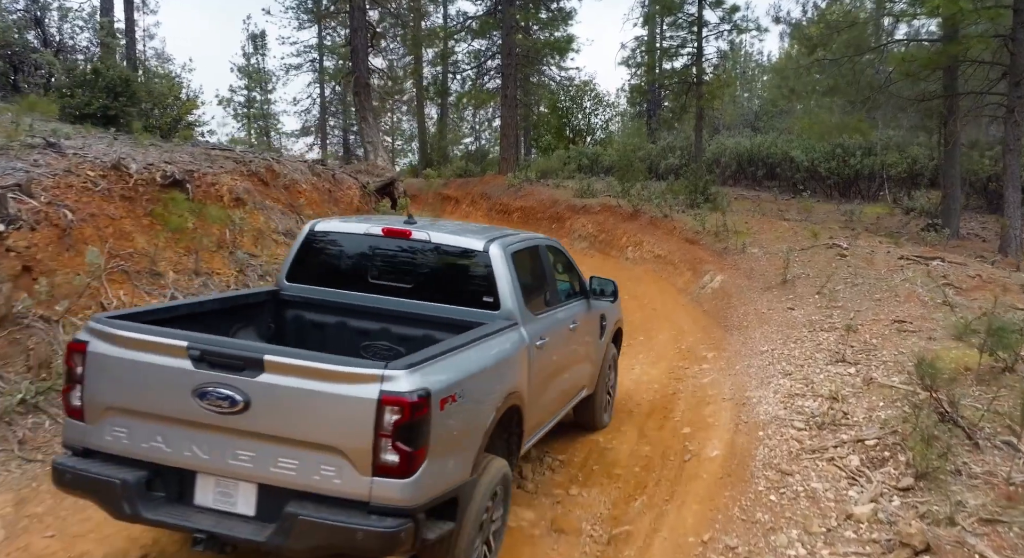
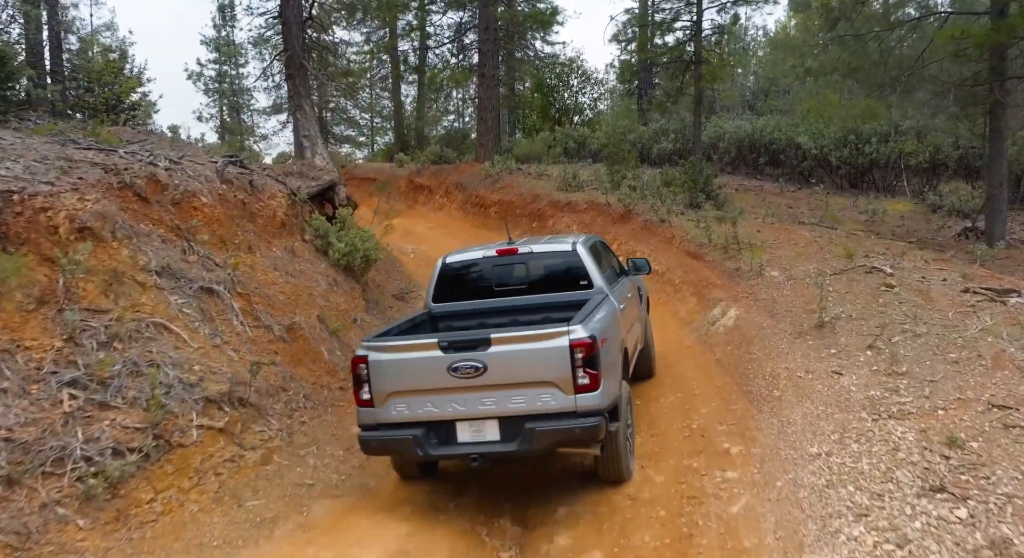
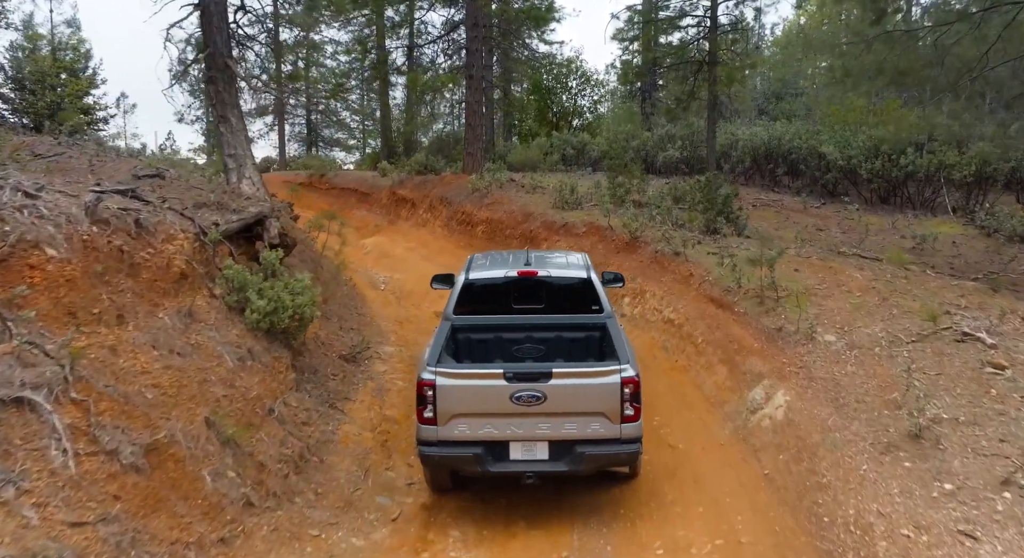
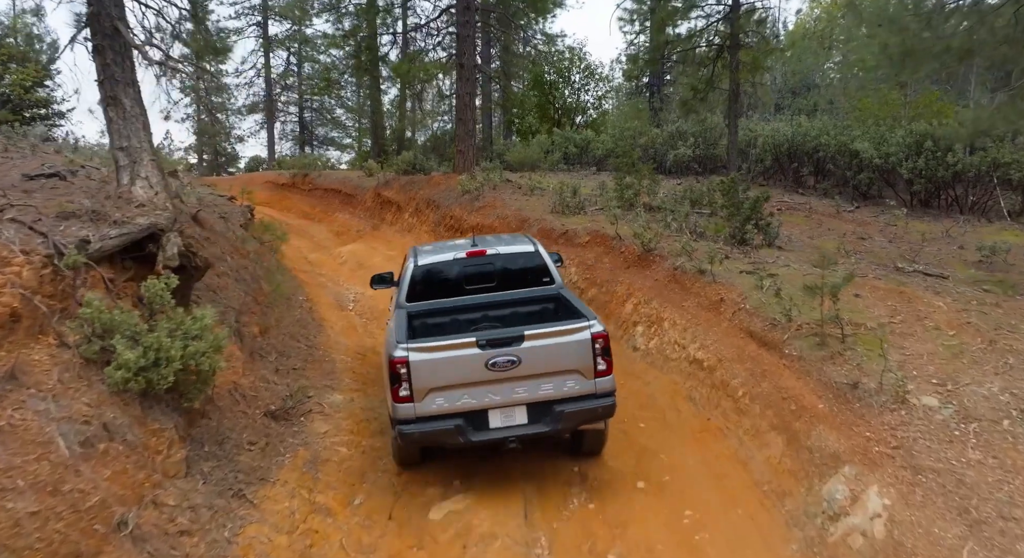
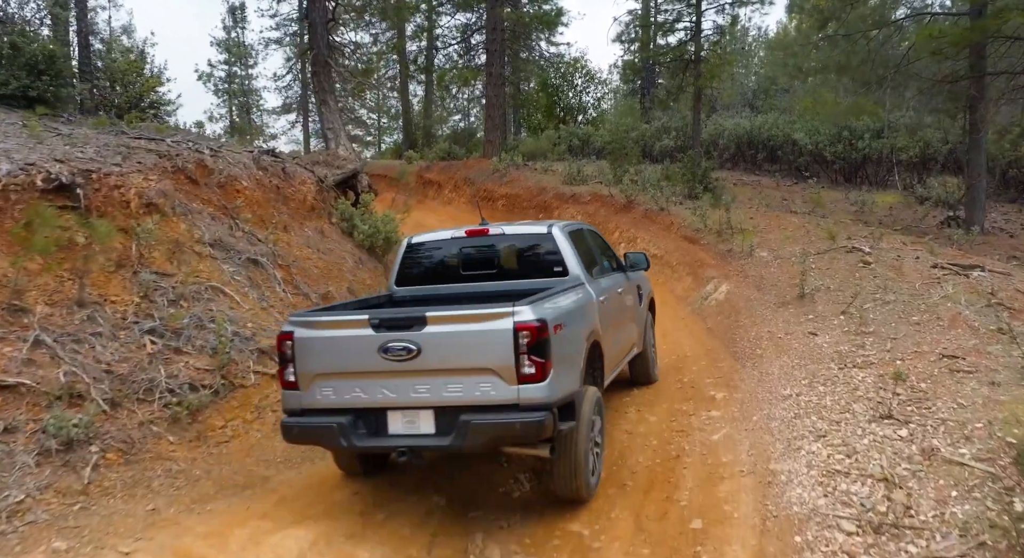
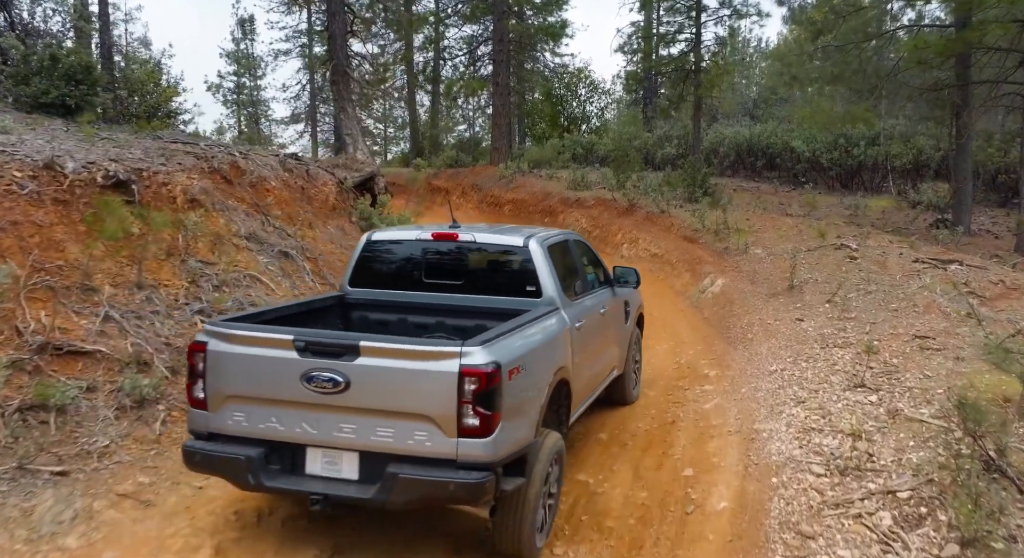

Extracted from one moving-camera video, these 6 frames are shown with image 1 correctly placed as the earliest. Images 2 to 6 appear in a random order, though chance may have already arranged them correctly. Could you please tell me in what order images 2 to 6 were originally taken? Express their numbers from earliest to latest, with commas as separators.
6, 5, 2, 3, 4
